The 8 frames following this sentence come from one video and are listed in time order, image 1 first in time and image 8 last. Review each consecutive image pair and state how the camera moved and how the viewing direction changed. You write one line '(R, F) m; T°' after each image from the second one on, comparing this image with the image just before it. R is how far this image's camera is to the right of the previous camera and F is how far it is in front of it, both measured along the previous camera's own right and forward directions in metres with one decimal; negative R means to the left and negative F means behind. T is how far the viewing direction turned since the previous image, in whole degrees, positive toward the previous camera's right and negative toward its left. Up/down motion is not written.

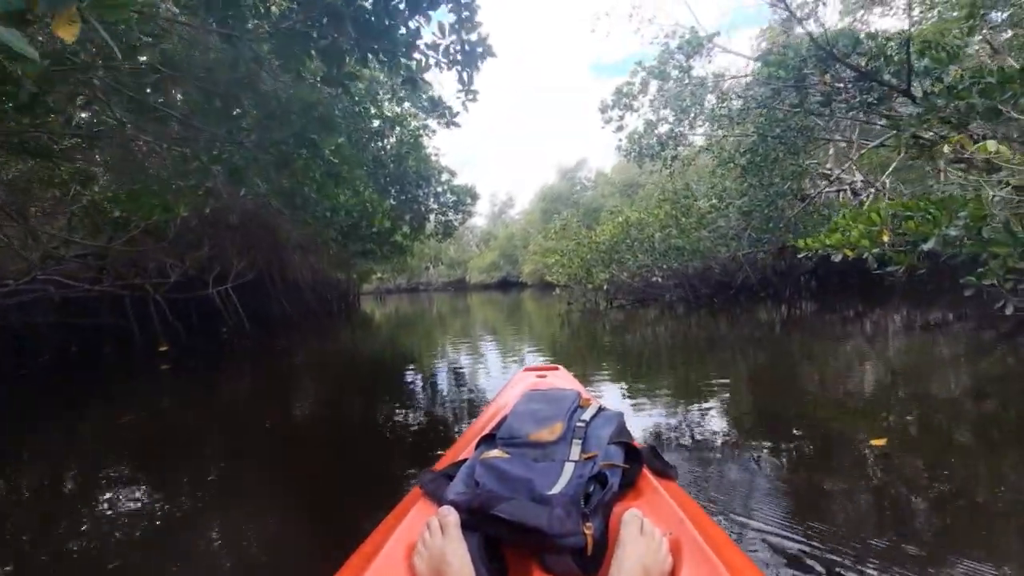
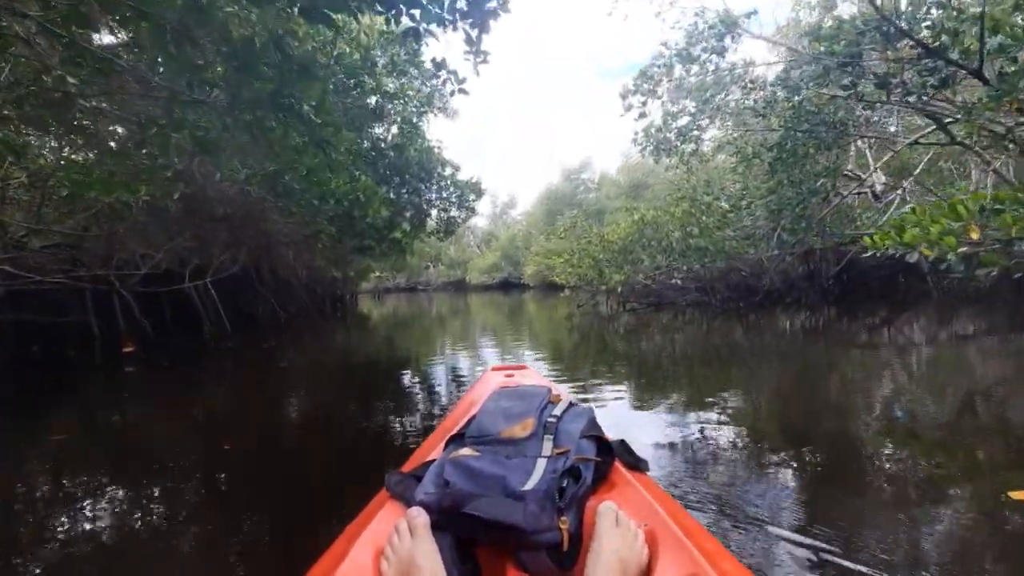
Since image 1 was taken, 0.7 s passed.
(-0.1, +0.5) m; 0°
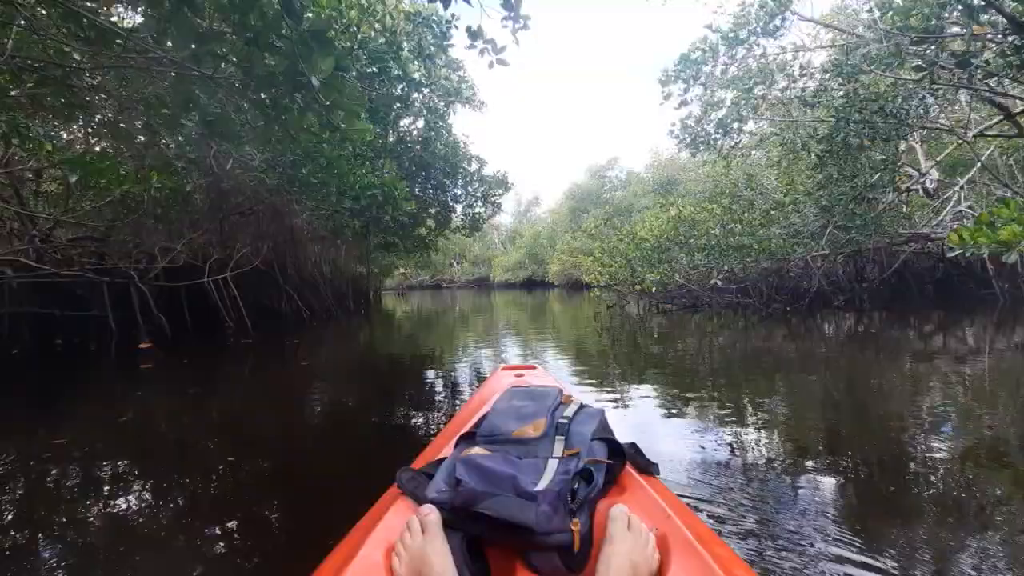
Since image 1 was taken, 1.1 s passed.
(-0.1, +0.3) m; -3°
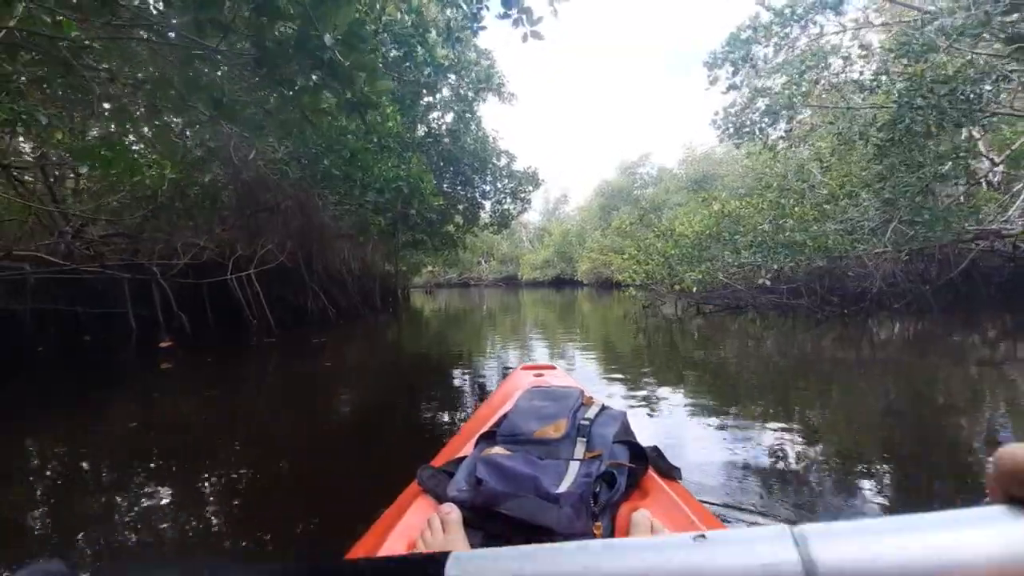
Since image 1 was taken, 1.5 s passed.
(0.0, +0.3) m; -3°
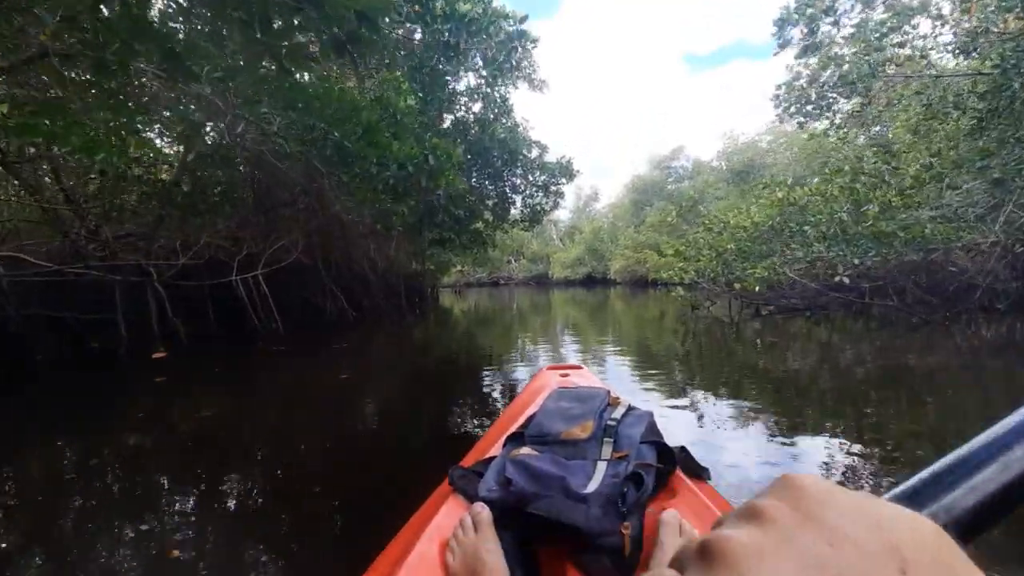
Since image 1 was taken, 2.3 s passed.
(-0.1, +0.6) m; -3°
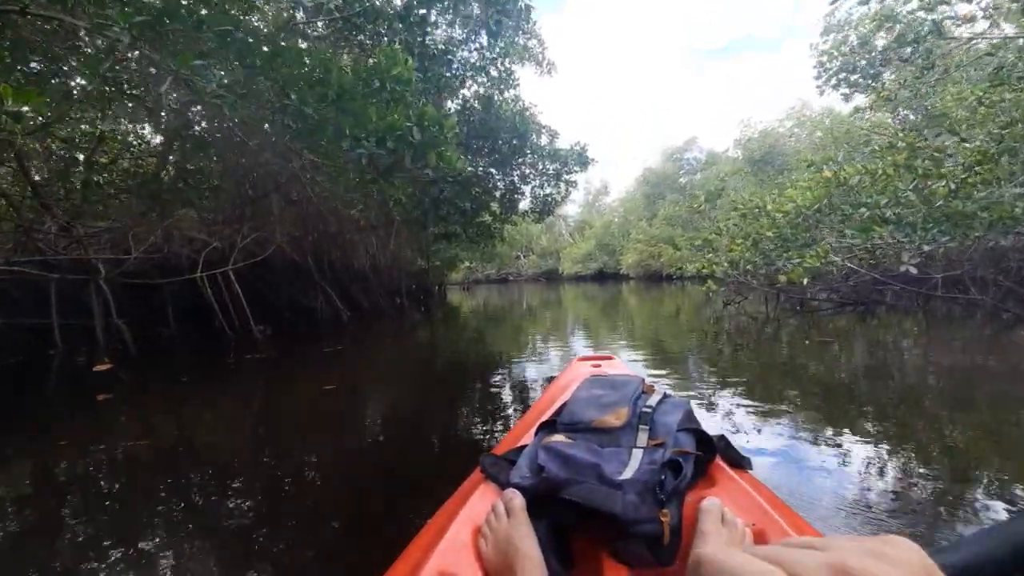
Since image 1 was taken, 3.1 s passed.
(0.0, +0.6) m; -1°
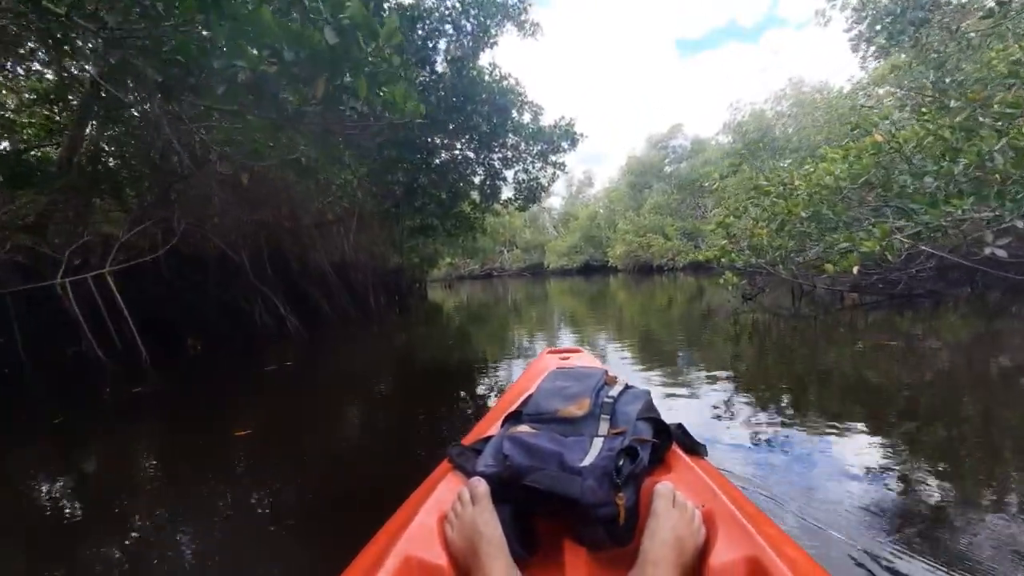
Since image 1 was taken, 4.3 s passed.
(0.0, +0.9) m; +2°
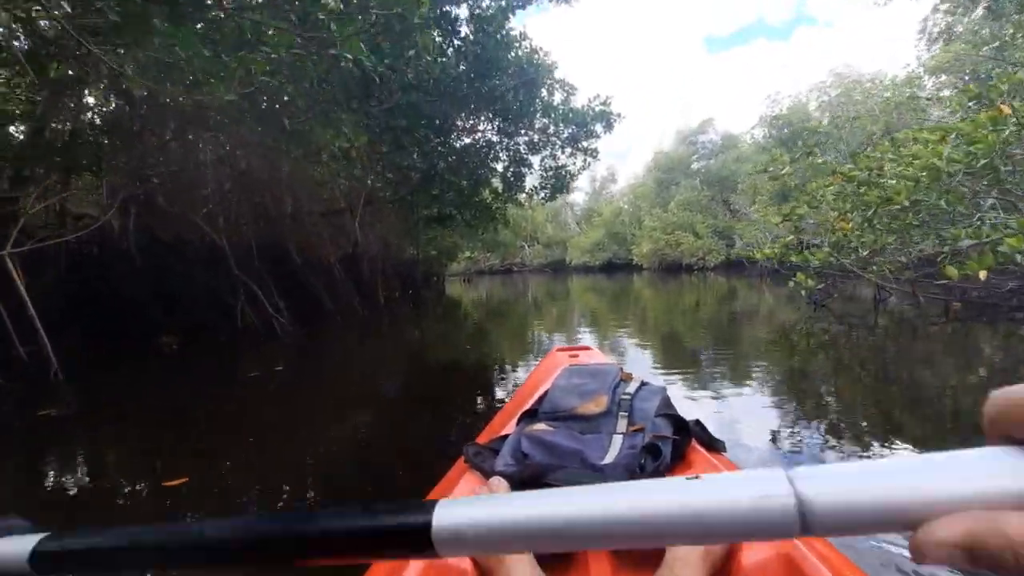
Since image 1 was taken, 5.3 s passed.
(-0.1, +0.6) m; -2°
